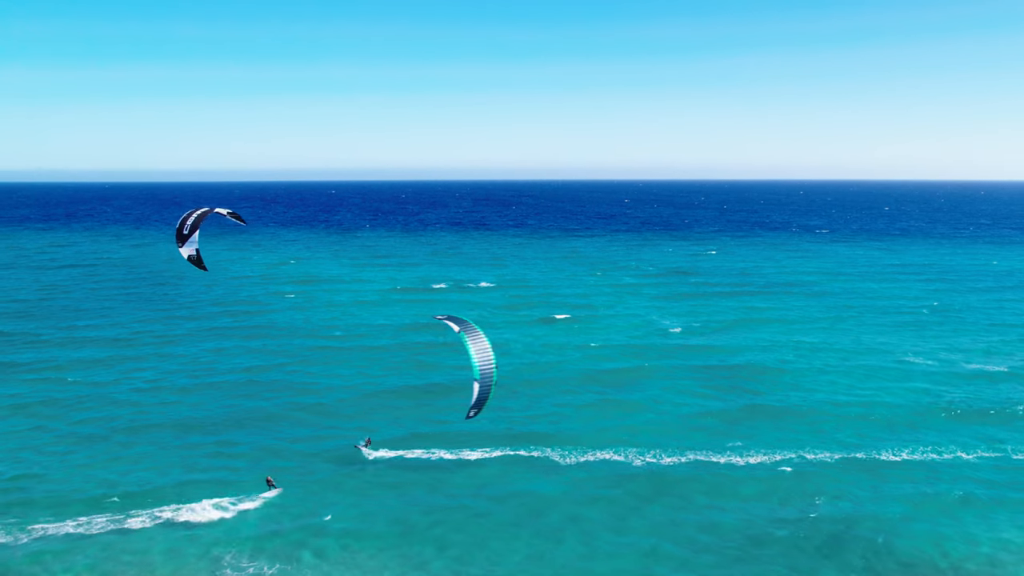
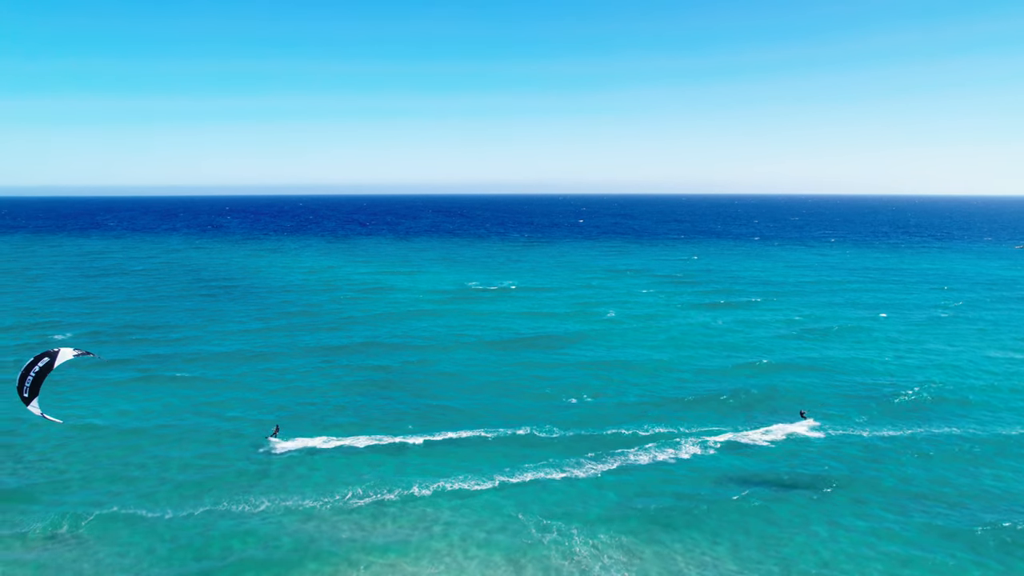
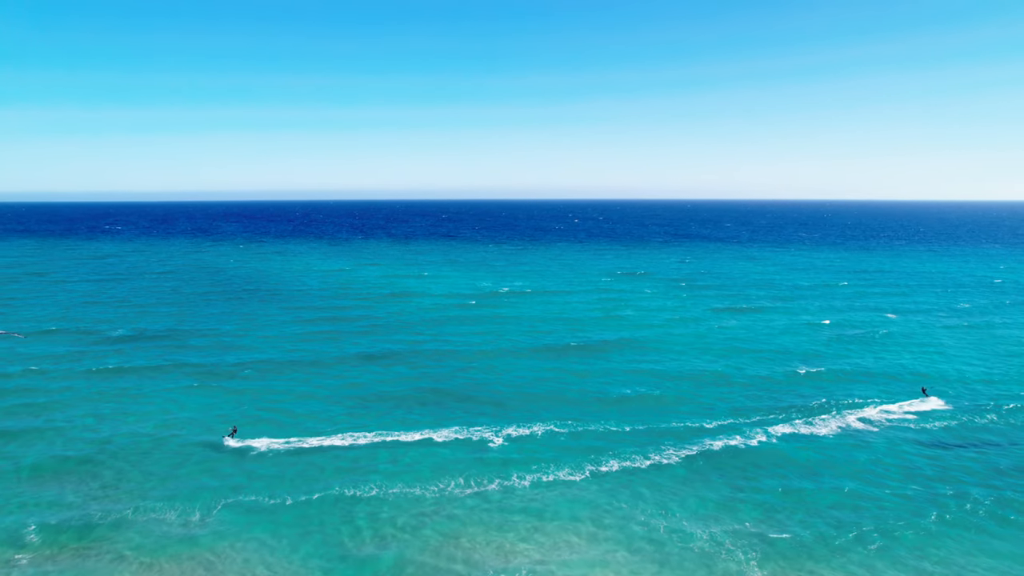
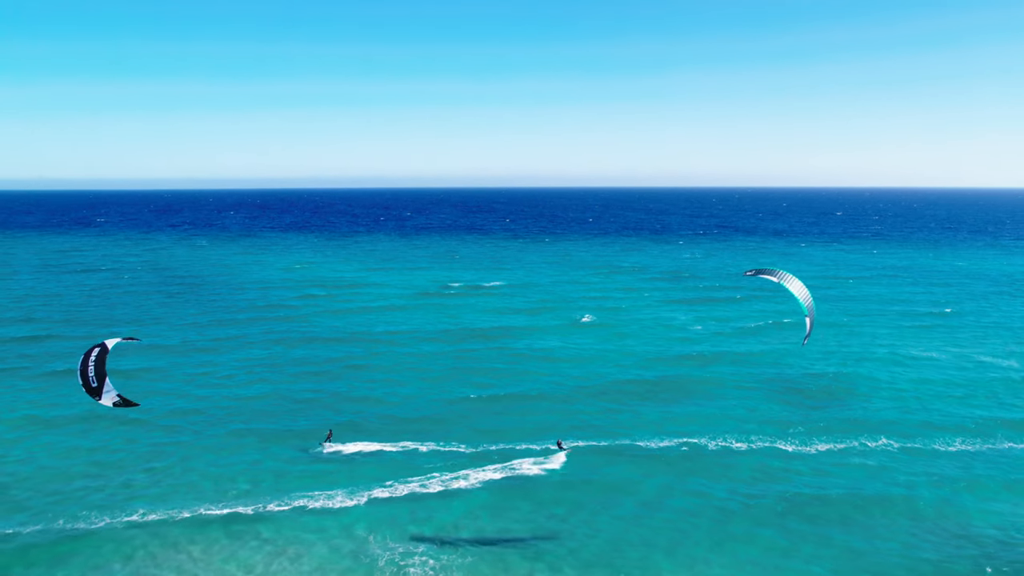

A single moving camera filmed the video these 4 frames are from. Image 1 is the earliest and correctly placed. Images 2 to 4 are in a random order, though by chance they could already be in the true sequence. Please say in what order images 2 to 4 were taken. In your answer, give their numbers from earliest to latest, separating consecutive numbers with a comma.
4, 2, 3
